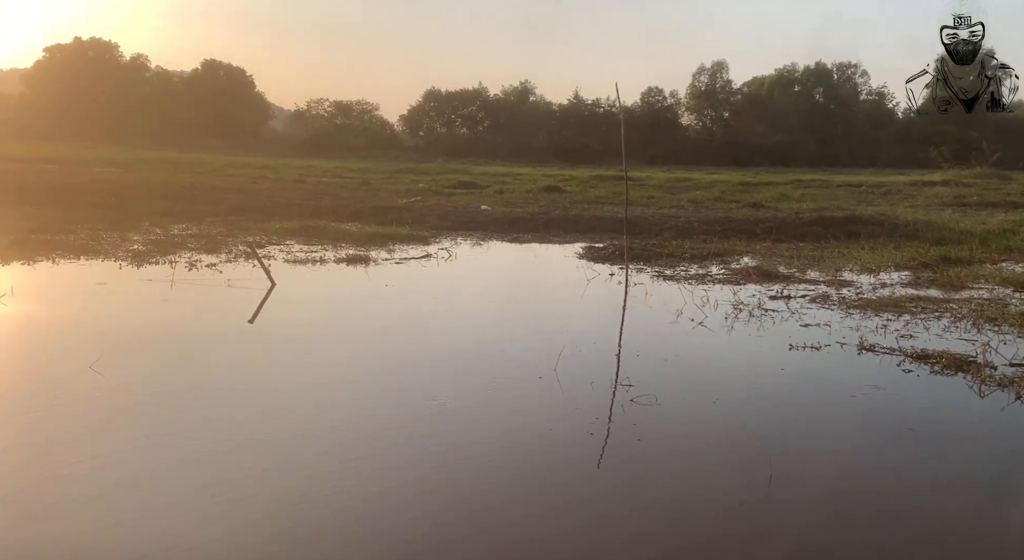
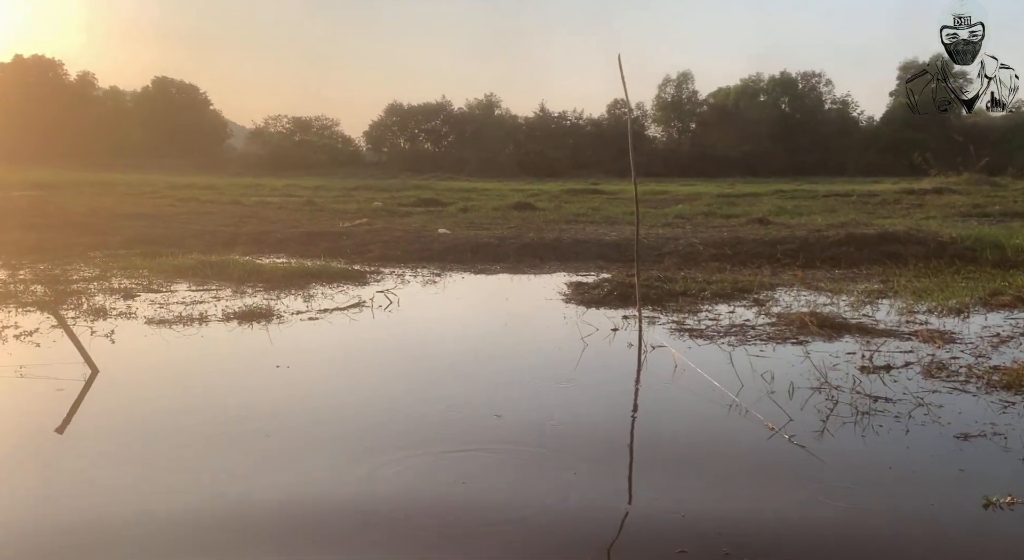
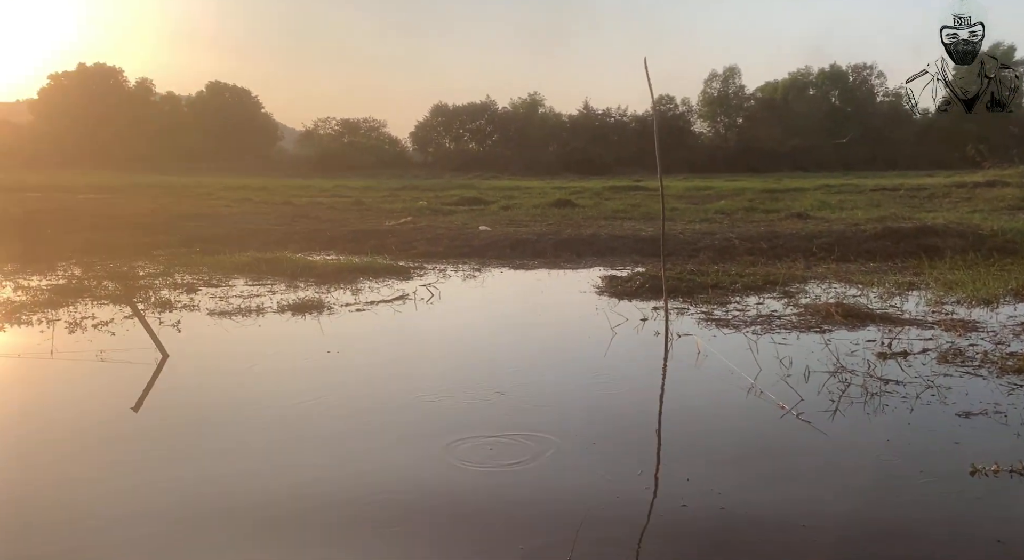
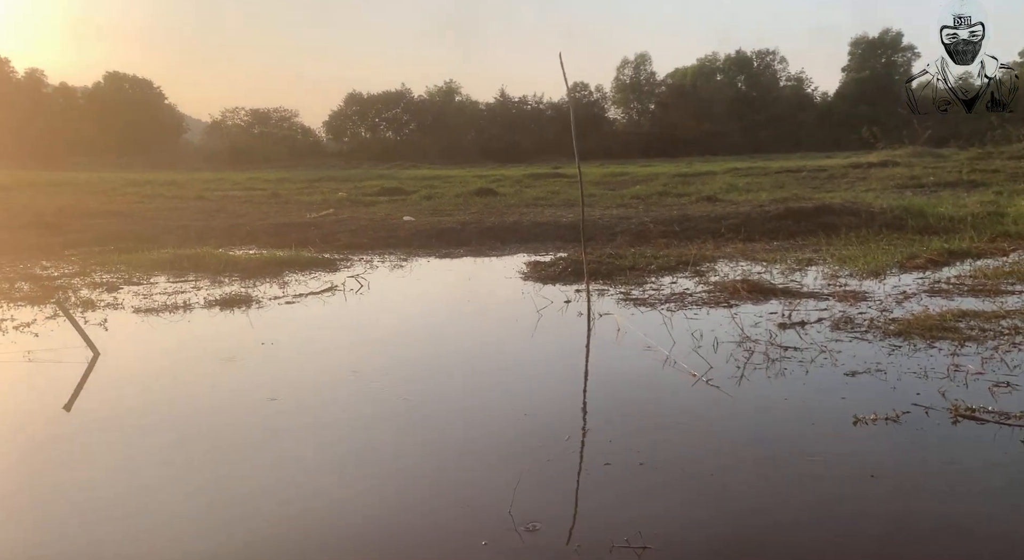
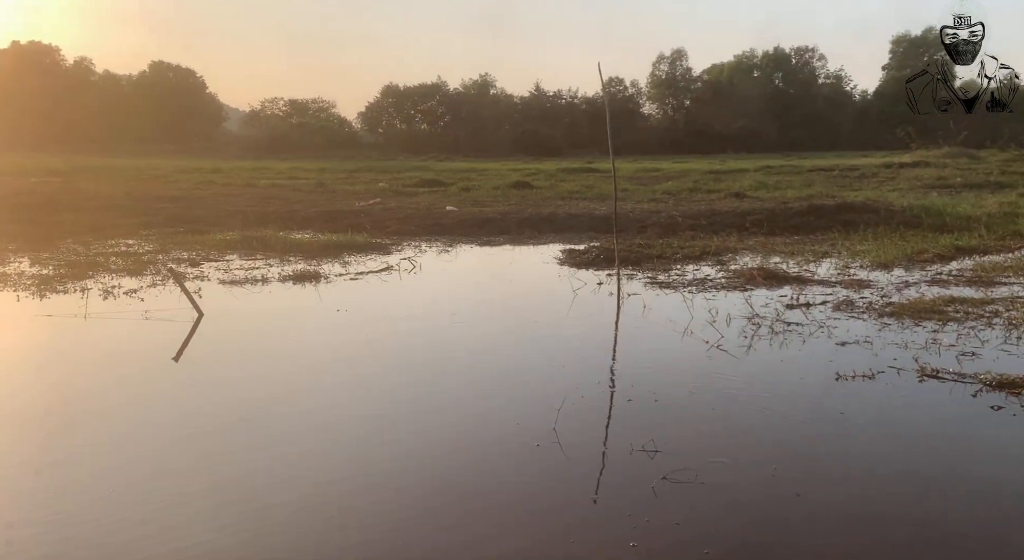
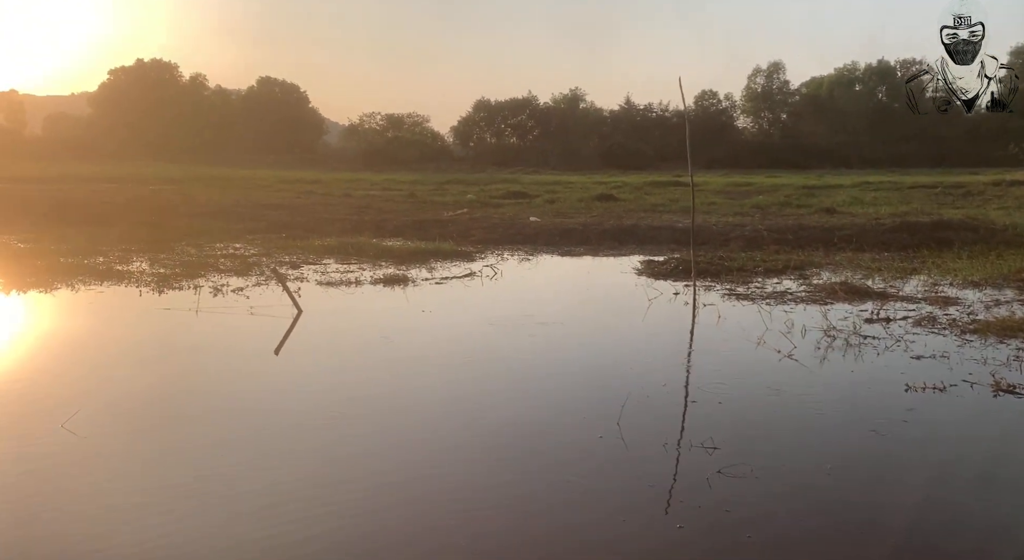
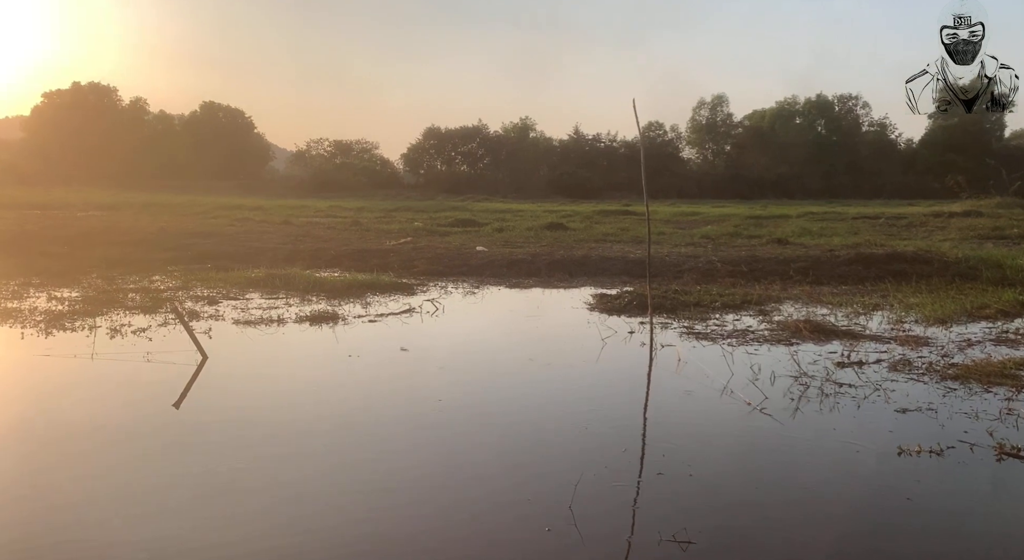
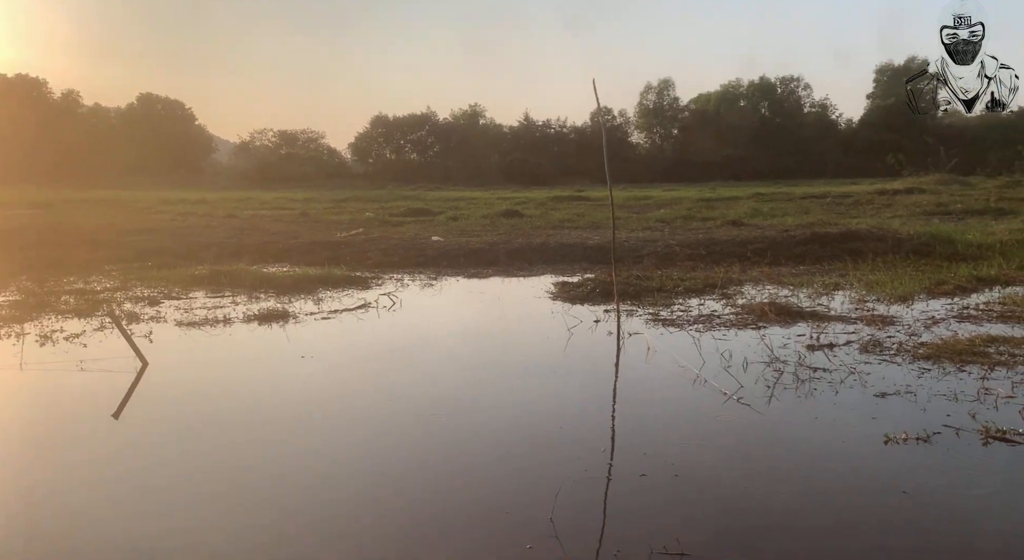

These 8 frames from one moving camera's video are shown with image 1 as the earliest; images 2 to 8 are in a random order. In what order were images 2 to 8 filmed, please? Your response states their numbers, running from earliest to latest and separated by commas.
6, 5, 7, 8, 4, 3, 2
